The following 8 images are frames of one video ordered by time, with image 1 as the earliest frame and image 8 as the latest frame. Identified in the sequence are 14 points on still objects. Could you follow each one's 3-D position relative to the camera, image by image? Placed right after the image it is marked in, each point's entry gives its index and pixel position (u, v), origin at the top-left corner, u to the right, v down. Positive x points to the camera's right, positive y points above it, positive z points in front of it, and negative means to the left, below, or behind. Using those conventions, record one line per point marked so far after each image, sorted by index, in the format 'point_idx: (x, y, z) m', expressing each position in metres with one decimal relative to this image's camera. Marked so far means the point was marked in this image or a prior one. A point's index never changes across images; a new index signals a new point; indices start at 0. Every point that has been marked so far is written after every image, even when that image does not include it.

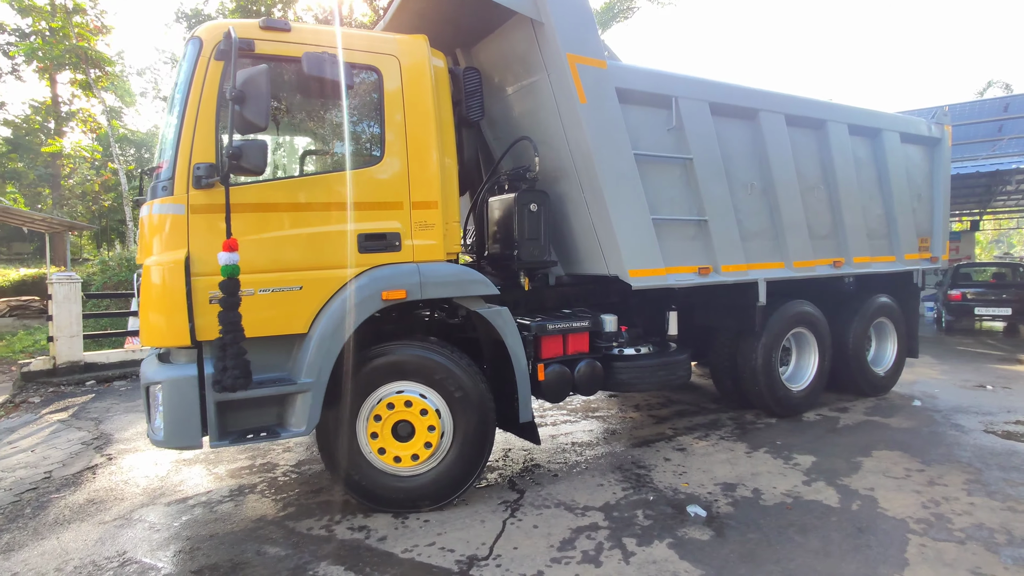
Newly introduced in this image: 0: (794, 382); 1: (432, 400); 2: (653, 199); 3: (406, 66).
0: (+2.6, -0.9, +5.2) m
1: (-0.5, -0.7, +3.3) m
2: (+1.0, +0.7, +4.2) m
3: (-0.6, +1.3, +3.3) m
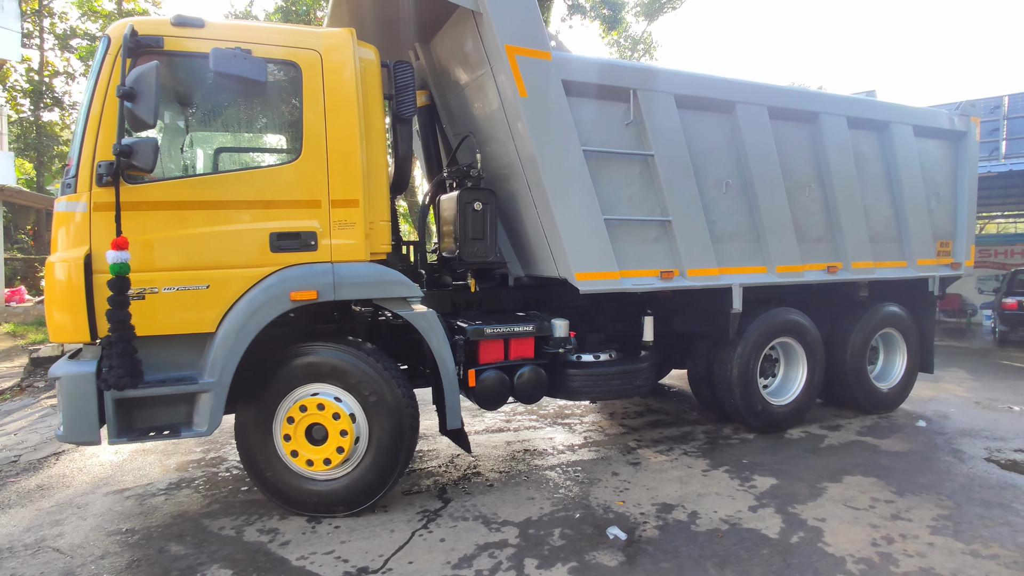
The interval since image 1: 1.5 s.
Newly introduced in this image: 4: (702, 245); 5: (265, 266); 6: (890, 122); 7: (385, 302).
0: (+2.3, -0.9, +4.8) m
1: (-0.9, -0.7, +3.2) m
2: (+0.6, +0.6, +3.9) m
3: (-1.0, +1.3, +3.2) m
4: (+1.4, +0.3, +4.2) m
5: (-1.3, +0.1, +3.1) m
6: (+3.3, +1.5, +5.0) m
7: (-0.7, -0.1, +3.3) m
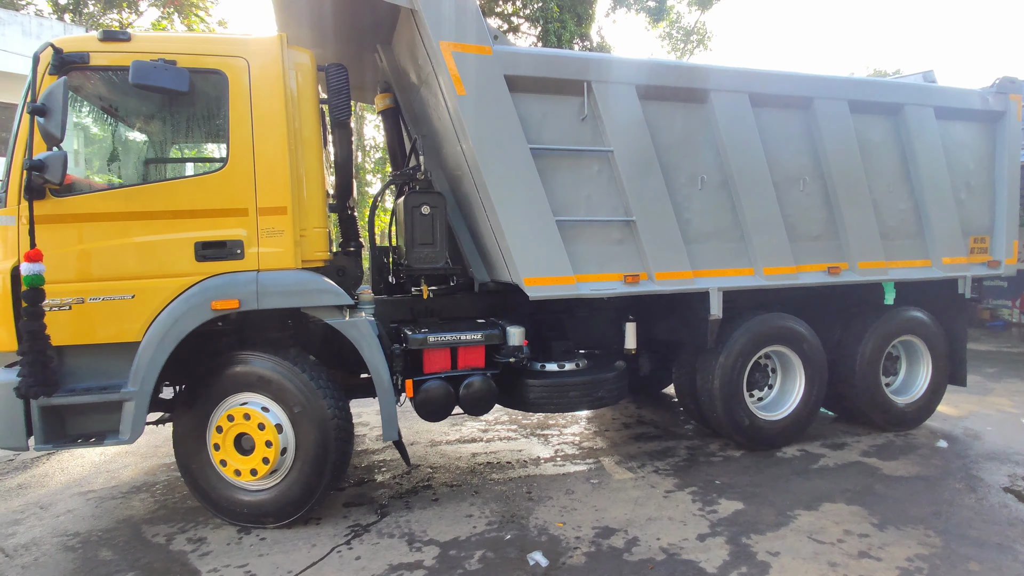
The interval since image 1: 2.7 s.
0: (+2.0, -0.9, +4.4) m
1: (-1.3, -0.7, +3.2) m
2: (+0.3, +0.6, +3.7) m
3: (-1.4, +1.2, +3.2) m
4: (+1.1, +0.3, +3.9) m
5: (-1.8, +0.1, +3.1) m
6: (+3.1, +1.4, +4.5) m
7: (-1.1, -0.1, +3.3) m
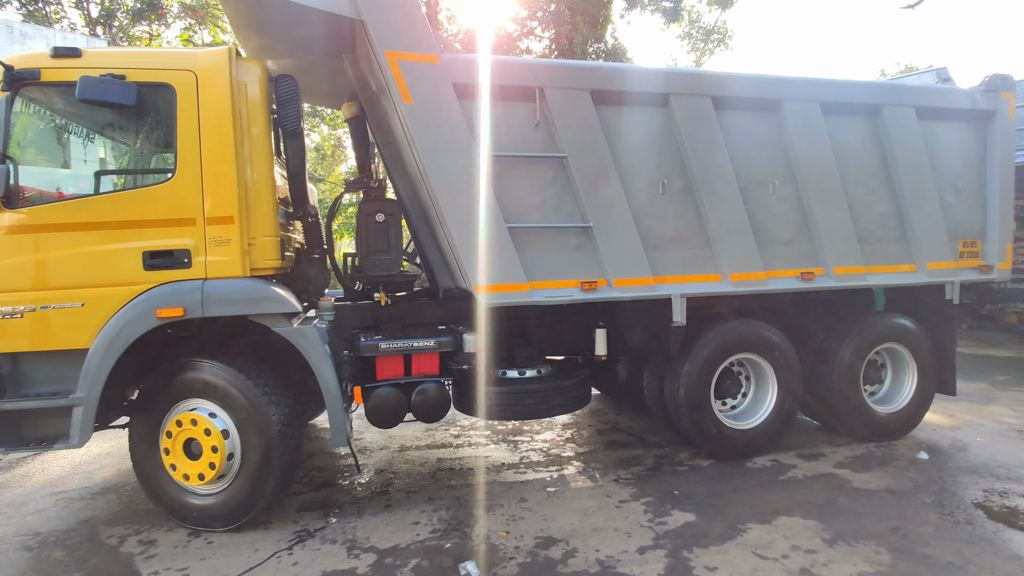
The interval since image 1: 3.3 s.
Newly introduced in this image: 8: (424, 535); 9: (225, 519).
0: (+1.7, -1.0, +4.3) m
1: (-1.7, -0.7, +3.2) m
2: (0.0, +0.5, +3.7) m
3: (-1.8, +1.2, +3.3) m
4: (+0.8, +0.2, +3.9) m
5: (-2.1, 0.0, +3.2) m
6: (+2.8, +1.4, +4.4) m
7: (-1.5, -0.2, +3.3) m
8: (-0.5, -1.4, +3.2) m
9: (-1.6, -1.3, +3.3) m
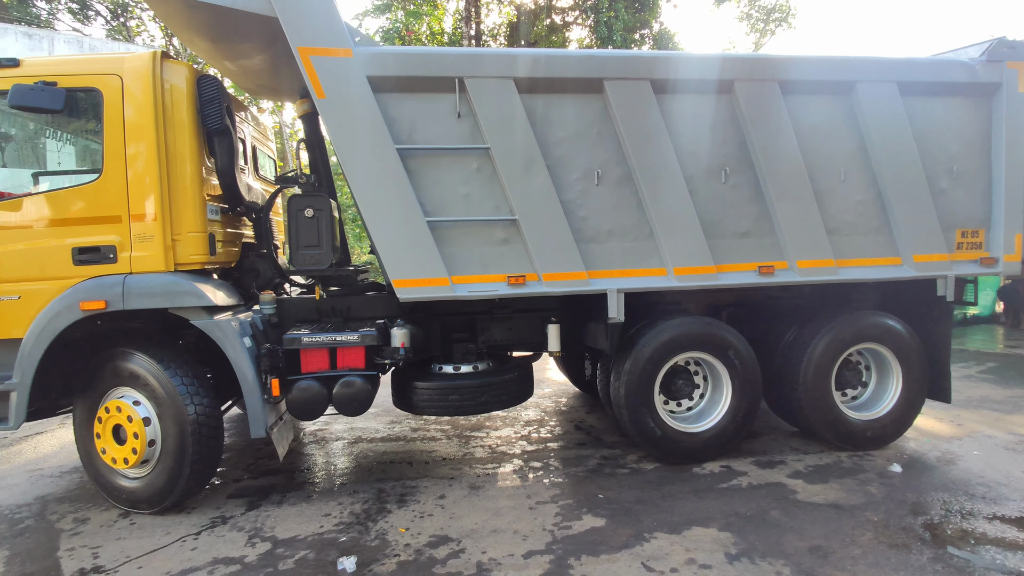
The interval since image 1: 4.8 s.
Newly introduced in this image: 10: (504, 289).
0: (+1.3, -1.0, +4.1) m
1: (-2.2, -0.7, +3.4) m
2: (-0.5, +0.6, +3.7) m
3: (-2.3, +1.2, +3.4) m
4: (+0.3, +0.3, +3.7) m
5: (-2.6, +0.1, +3.4) m
6: (+2.4, +1.4, +4.0) m
7: (-2.0, -0.1, +3.4) m
8: (-1.1, -1.4, +3.2) m
9: (-2.2, -1.3, +3.4) m
10: (-0.1, 0.0, +3.7) m
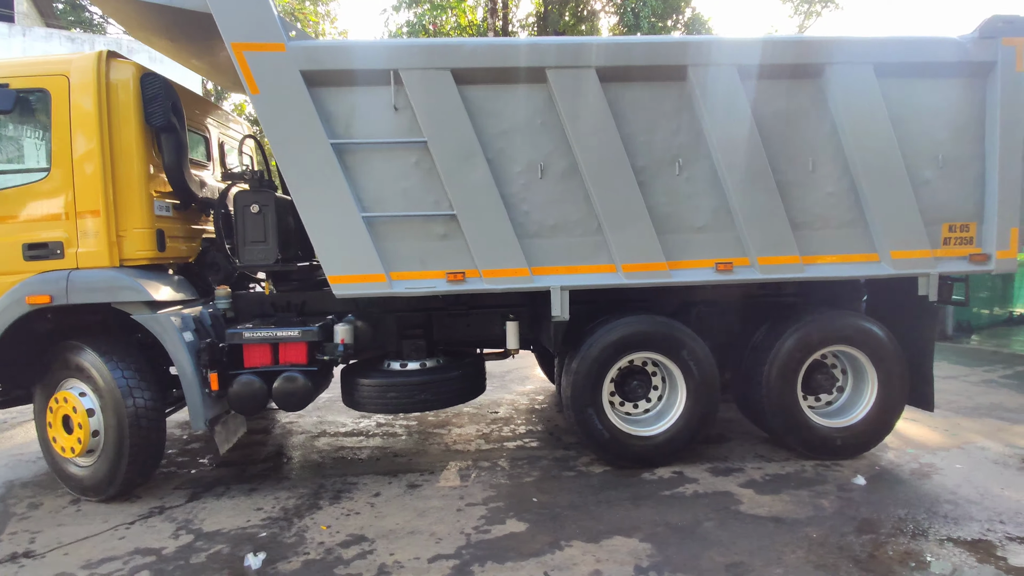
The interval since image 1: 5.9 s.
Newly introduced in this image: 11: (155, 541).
0: (+0.9, -0.9, +3.9) m
1: (-2.6, -0.7, +3.5) m
2: (-0.9, +0.6, +3.6) m
3: (-2.7, +1.3, +3.5) m
4: (-0.1, +0.3, +3.6) m
5: (-3.0, +0.1, +3.5) m
6: (+2.0, +1.4, +3.7) m
7: (-2.4, -0.1, +3.5) m
8: (-1.5, -1.3, +3.3) m
9: (-2.6, -1.3, +3.5) m
10: (-0.4, 0.0, +3.7) m
11: (-1.9, -1.4, +3.1) m
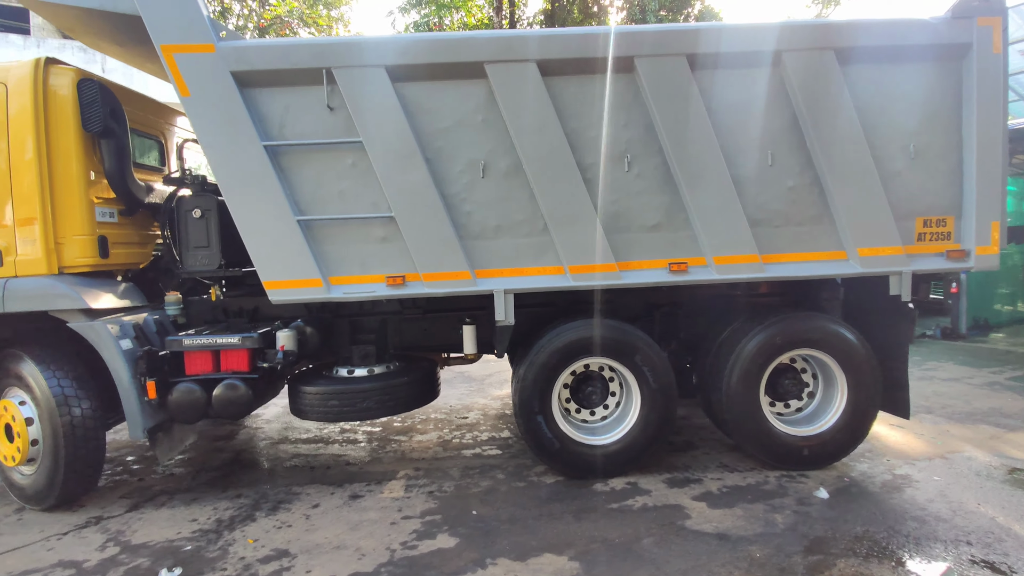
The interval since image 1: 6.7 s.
0: (+0.6, -0.9, +3.7) m
1: (-3.0, -0.7, +3.5) m
2: (-1.2, +0.6, +3.5) m
3: (-3.1, +1.2, +3.5) m
4: (-0.4, +0.3, +3.5) m
5: (-3.4, 0.0, +3.5) m
6: (+1.6, +1.4, +3.5) m
7: (-2.8, -0.2, +3.5) m
8: (-1.8, -1.4, +3.2) m
9: (-2.9, -1.3, +3.5) m
10: (-0.8, 0.0, +3.5) m
11: (-2.3, -1.4, +3.1) m
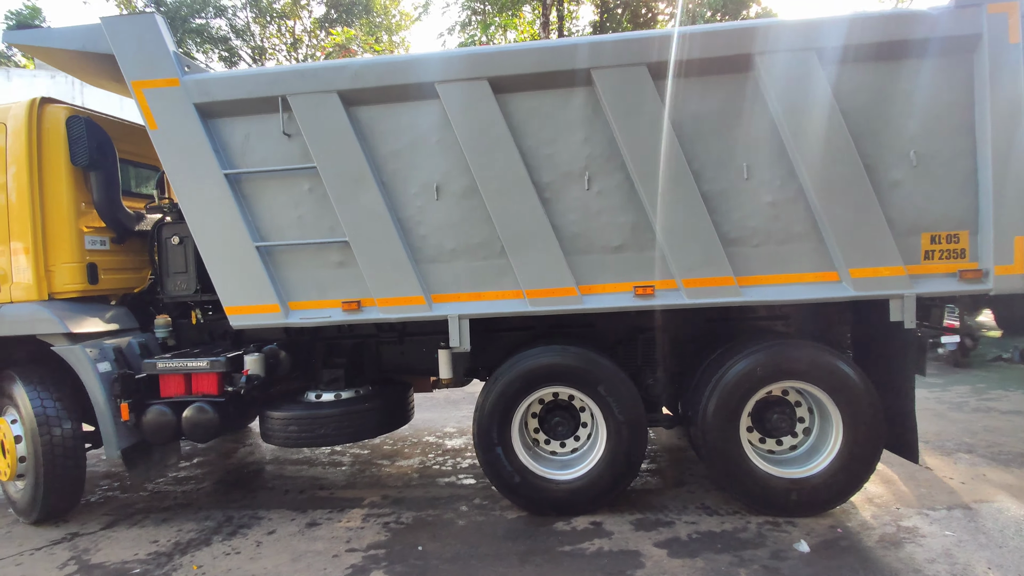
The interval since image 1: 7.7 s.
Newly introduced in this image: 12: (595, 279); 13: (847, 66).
0: (+0.4, -1.1, +3.5) m
1: (-3.2, -0.9, +3.7) m
2: (-1.5, +0.4, +3.5) m
3: (-3.3, +1.0, +3.8) m
4: (-0.7, +0.1, +3.4) m
5: (-3.6, -0.1, +3.8) m
6: (+1.4, +1.3, +3.2) m
7: (-3.0, -0.3, +3.7) m
8: (-2.1, -1.5, +3.3) m
9: (-3.2, -1.5, +3.7) m
10: (-1.1, -0.2, +3.5) m
11: (-2.6, -1.6, +3.2) m
12: (+0.5, +0.1, +3.4) m
13: (+1.9, +1.2, +3.2) m
